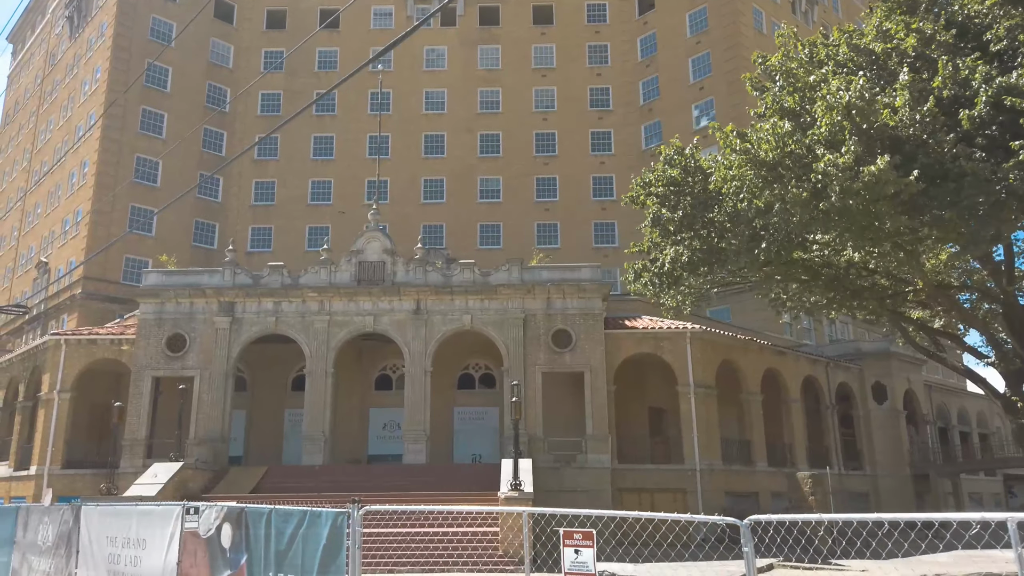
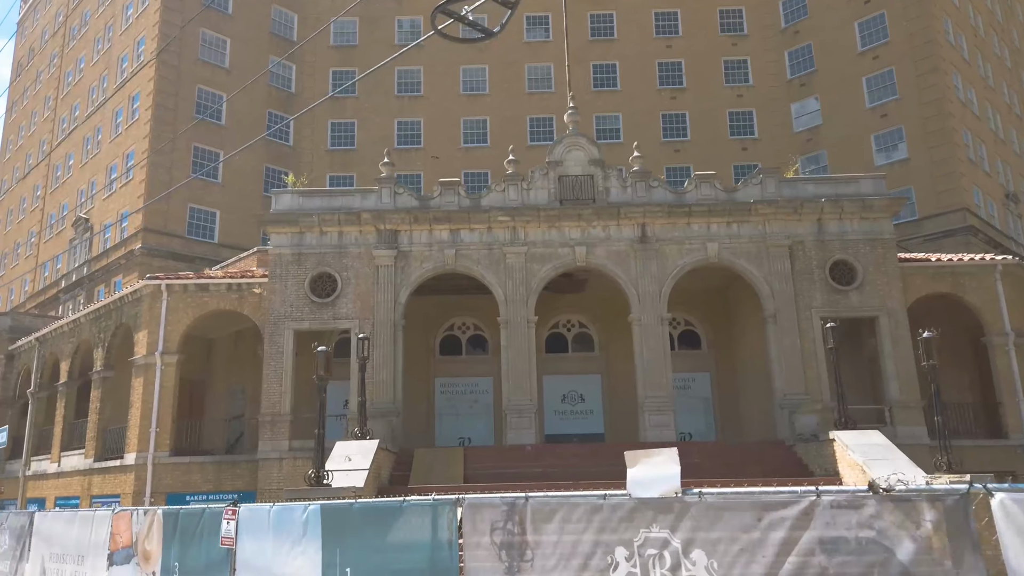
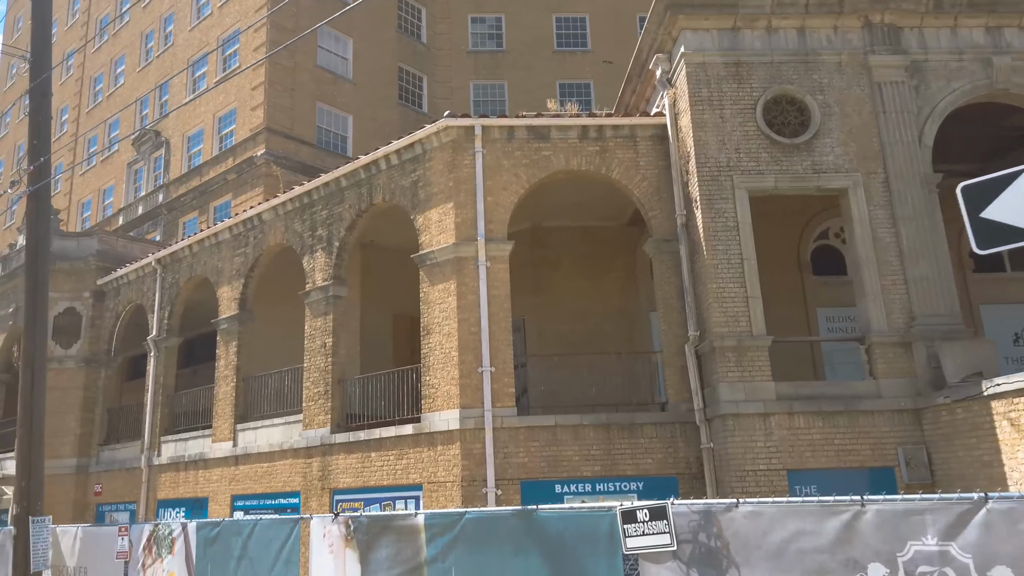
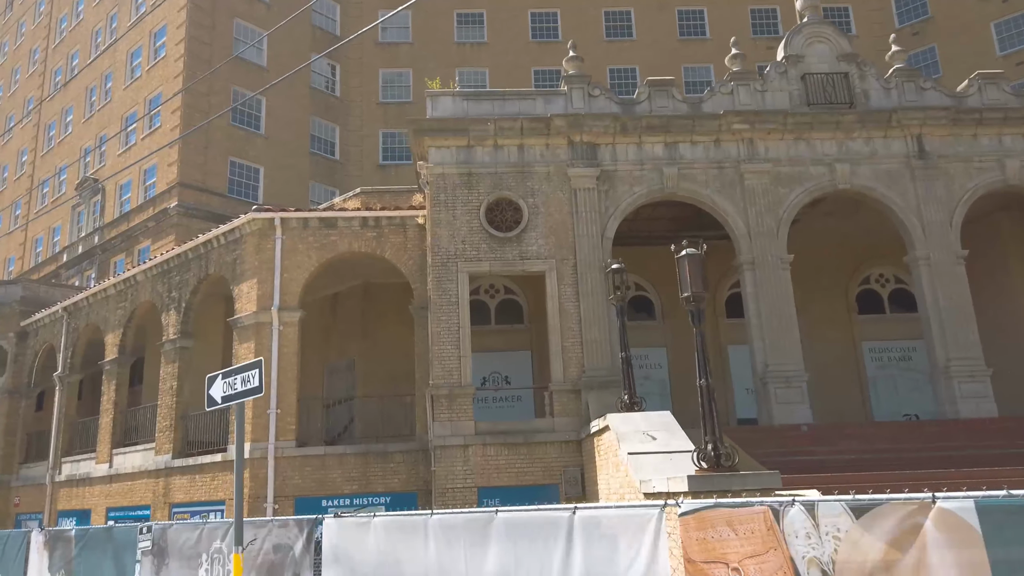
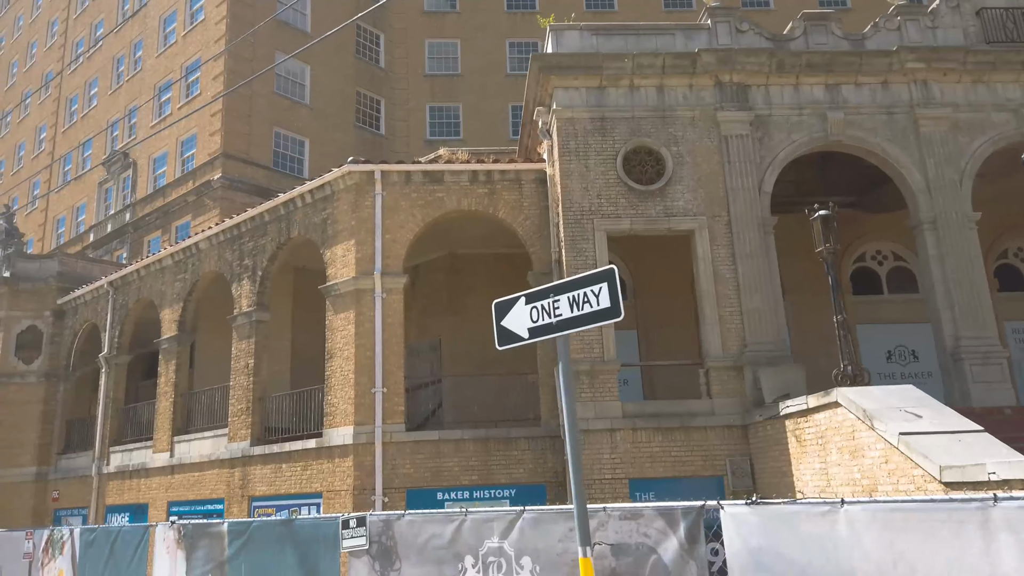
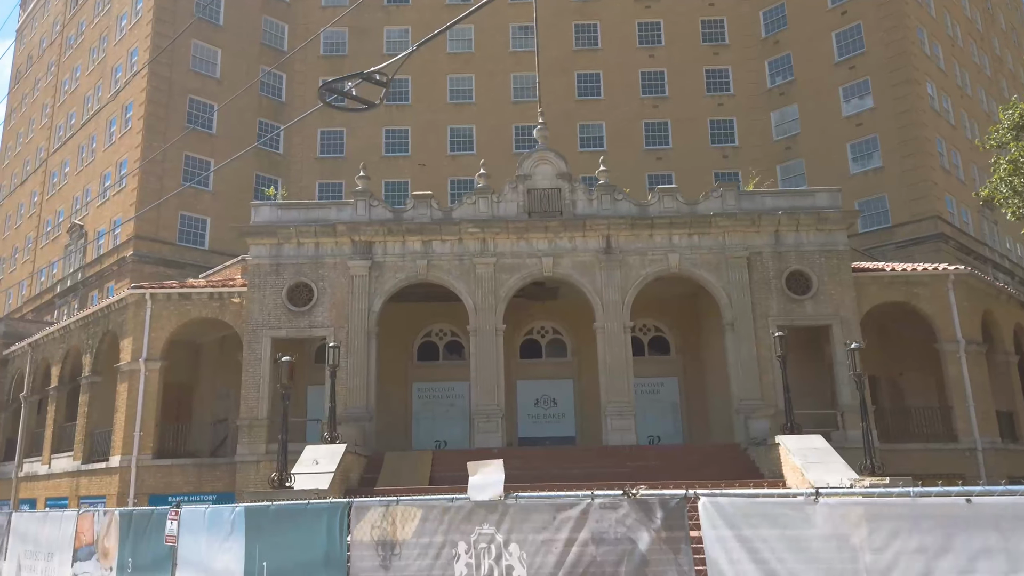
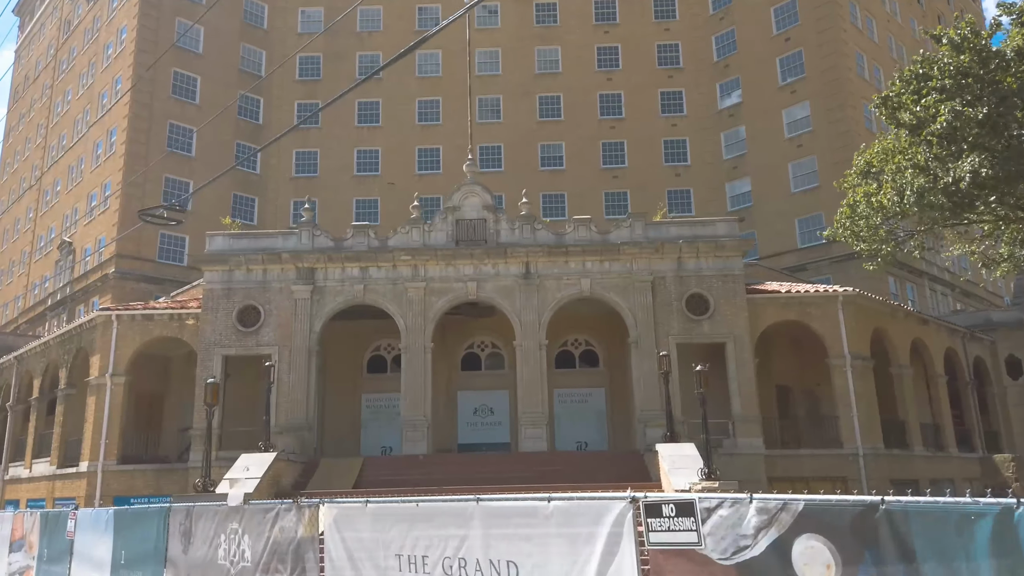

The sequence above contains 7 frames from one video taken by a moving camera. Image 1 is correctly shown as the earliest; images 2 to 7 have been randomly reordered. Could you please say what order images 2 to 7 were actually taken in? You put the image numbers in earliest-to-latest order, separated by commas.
7, 6, 2, 4, 5, 3
